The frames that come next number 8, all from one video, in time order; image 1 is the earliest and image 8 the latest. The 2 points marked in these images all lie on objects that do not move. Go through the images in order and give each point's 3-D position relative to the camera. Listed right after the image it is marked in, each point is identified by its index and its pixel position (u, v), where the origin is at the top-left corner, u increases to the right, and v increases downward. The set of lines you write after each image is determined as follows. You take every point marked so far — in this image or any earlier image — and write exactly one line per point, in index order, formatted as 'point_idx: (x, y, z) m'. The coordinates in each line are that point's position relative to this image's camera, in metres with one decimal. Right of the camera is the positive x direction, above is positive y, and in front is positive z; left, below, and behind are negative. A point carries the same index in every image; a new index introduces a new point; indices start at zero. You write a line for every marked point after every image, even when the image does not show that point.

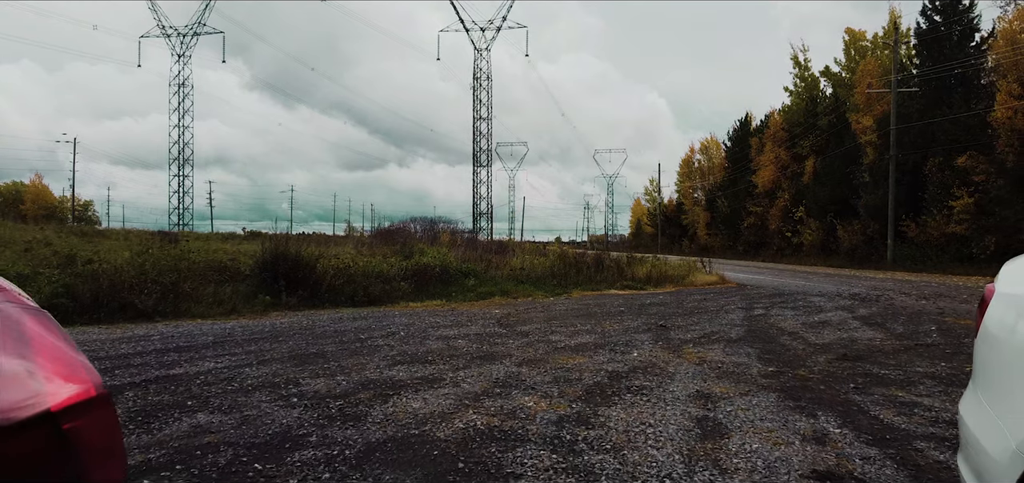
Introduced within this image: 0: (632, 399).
0: (+0.9, -1.2, +6.1) m
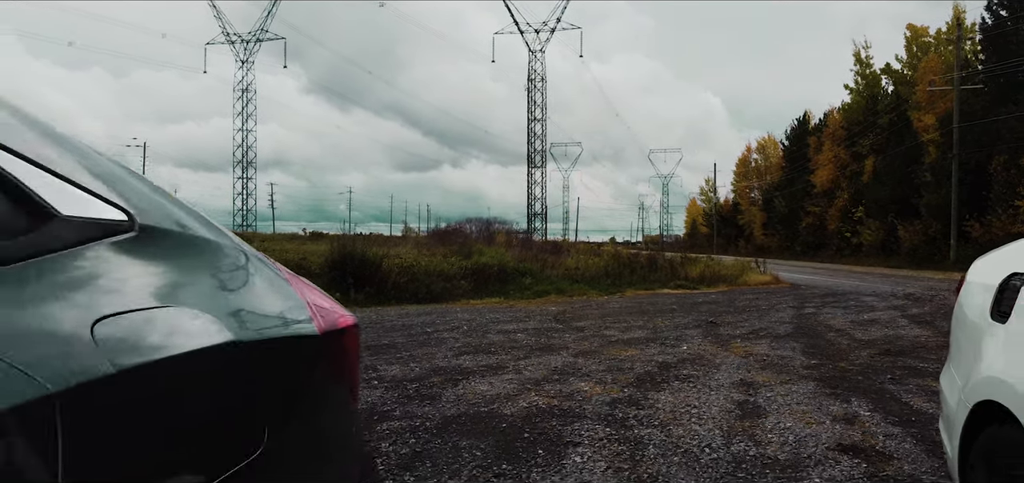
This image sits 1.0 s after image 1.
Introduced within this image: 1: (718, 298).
0: (+1.4, -1.2, +6.7) m
1: (+4.6, -1.3, +18.0) m
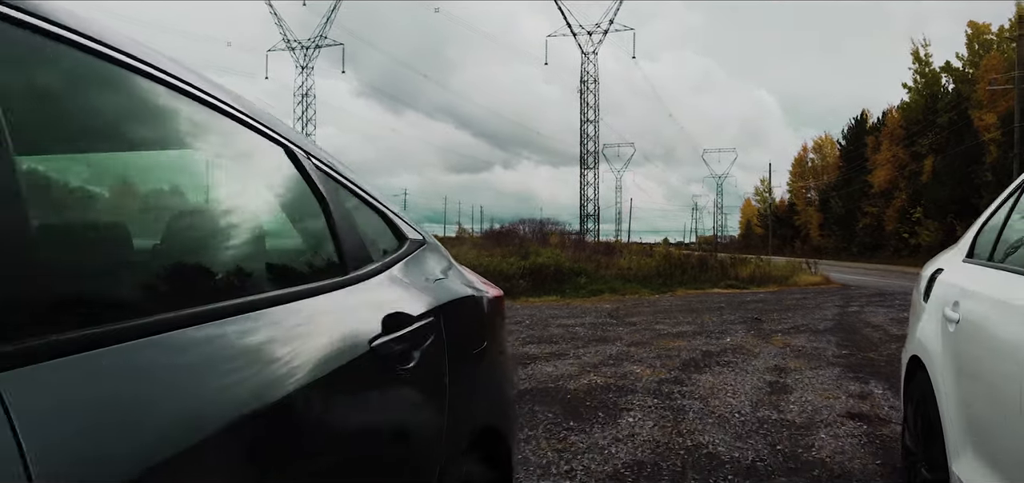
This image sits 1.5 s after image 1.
0: (+2.0, -1.2, +7.7) m
1: (+5.9, -1.3, +18.8) m
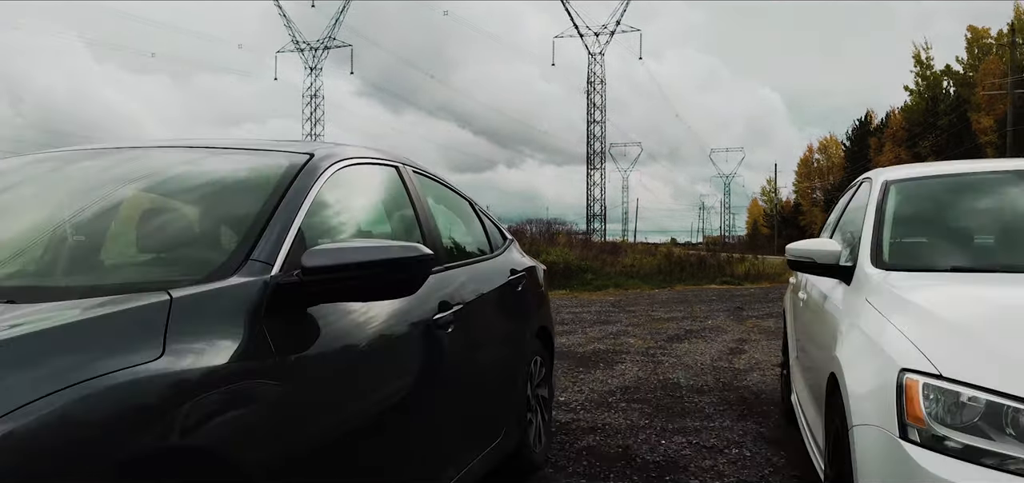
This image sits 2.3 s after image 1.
0: (+2.3, -1.2, +9.9) m
1: (+6.3, -1.3, +21.0) m
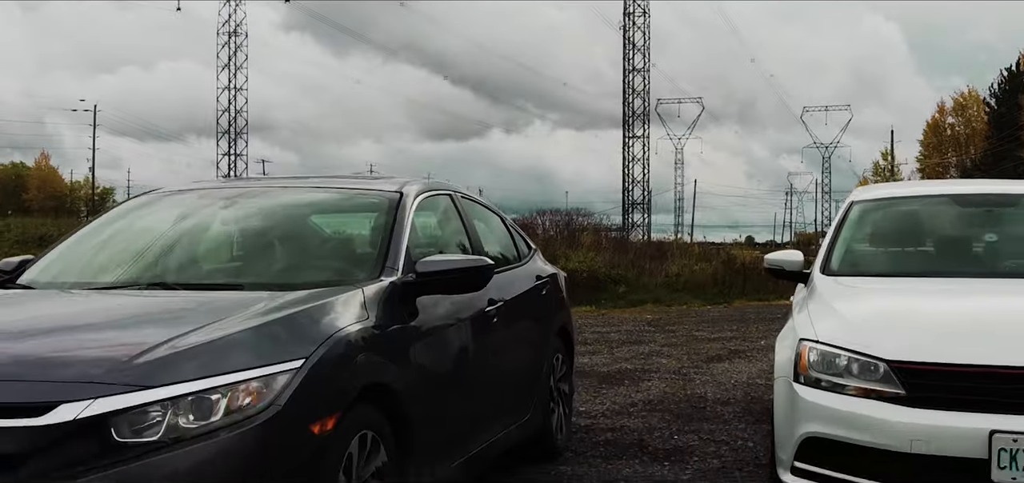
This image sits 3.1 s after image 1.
0: (+2.8, -1.3, +10.2) m
1: (+7.5, -1.5, +21.0) m
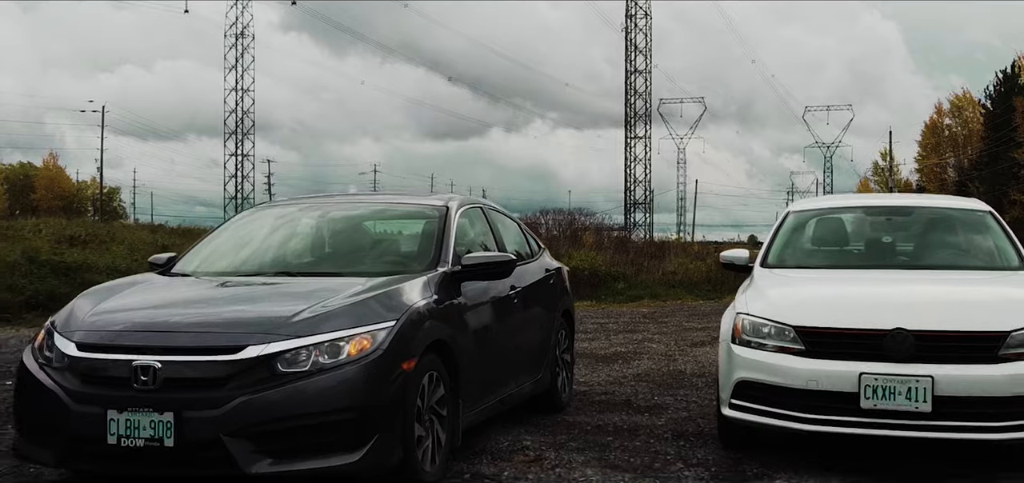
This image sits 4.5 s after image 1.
0: (+2.9, -1.3, +11.4) m
1: (+7.7, -1.5, +22.2) m
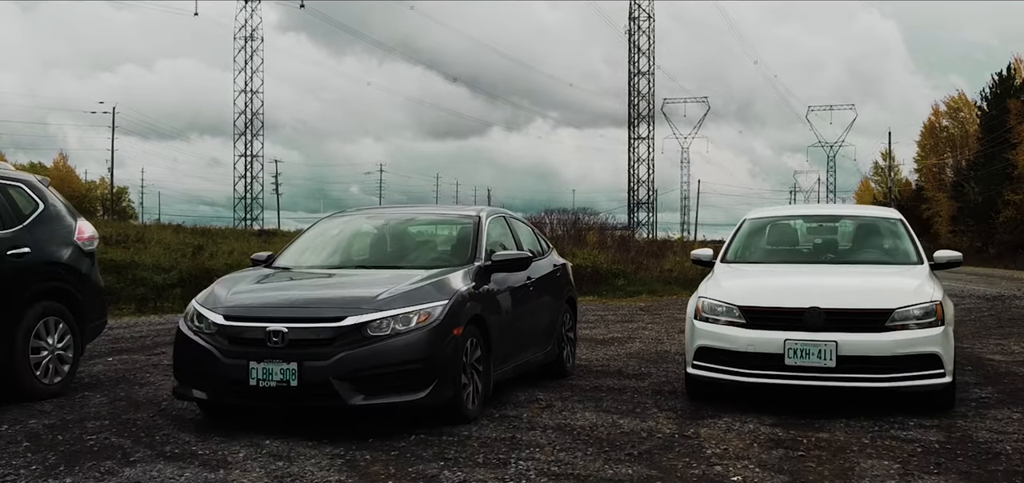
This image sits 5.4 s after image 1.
0: (+3.1, -1.3, +12.9) m
1: (+7.9, -1.5, +23.6) m
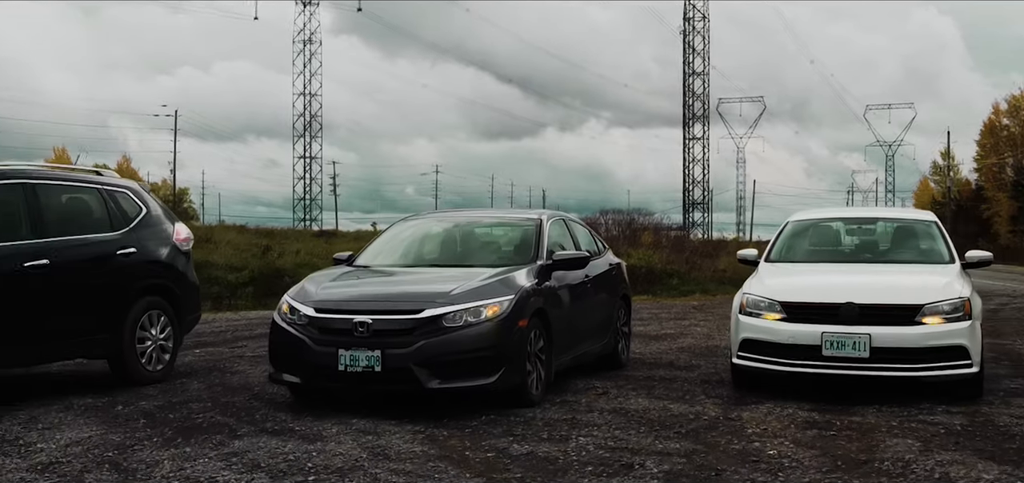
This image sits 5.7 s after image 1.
0: (+3.9, -1.3, +13.2) m
1: (+9.5, -1.4, +23.6) m
